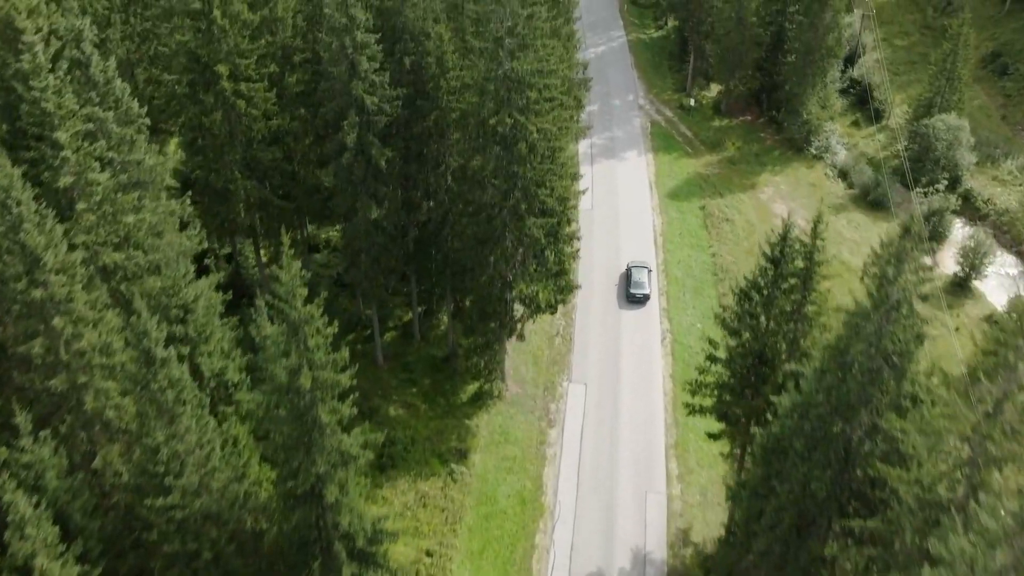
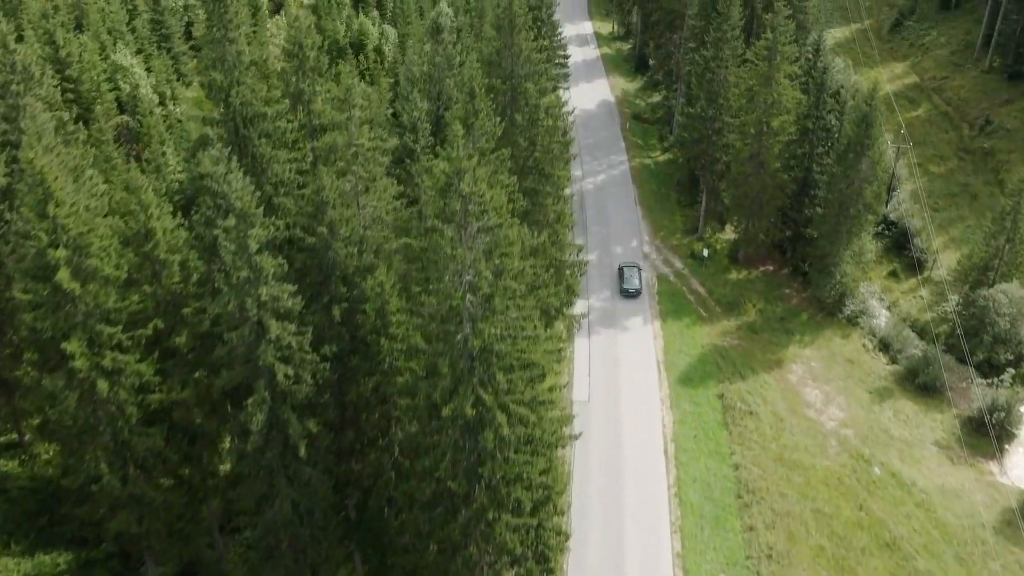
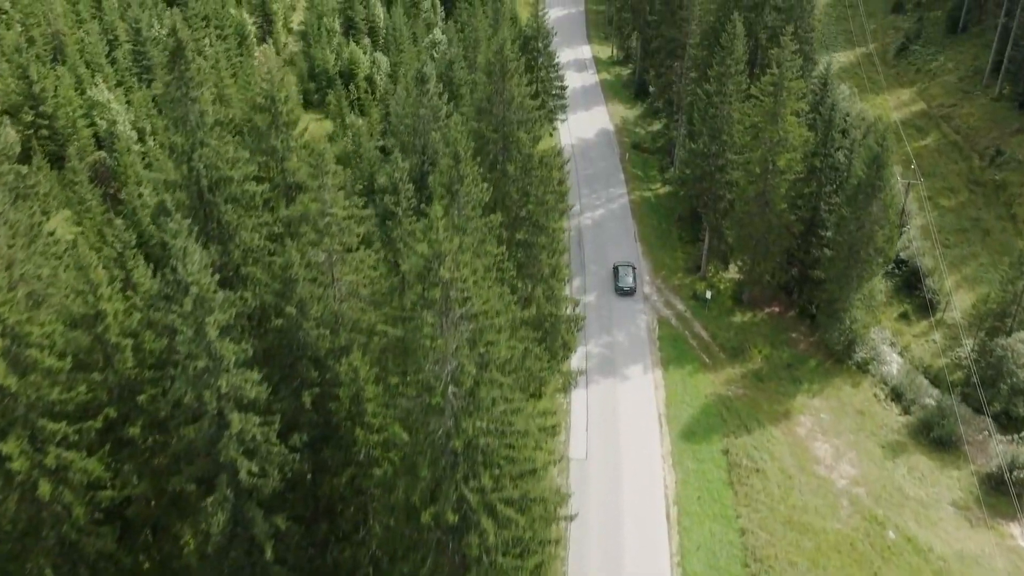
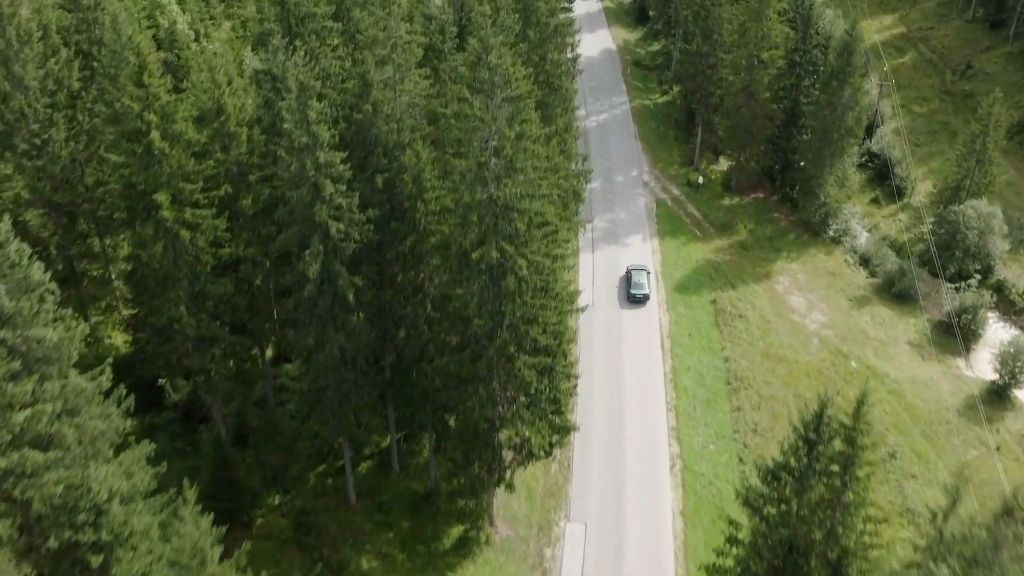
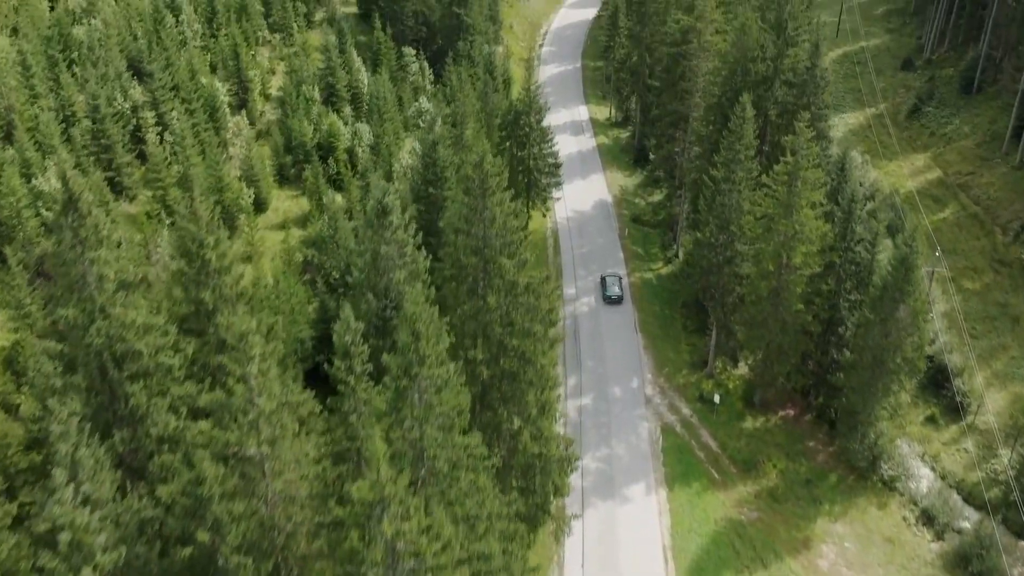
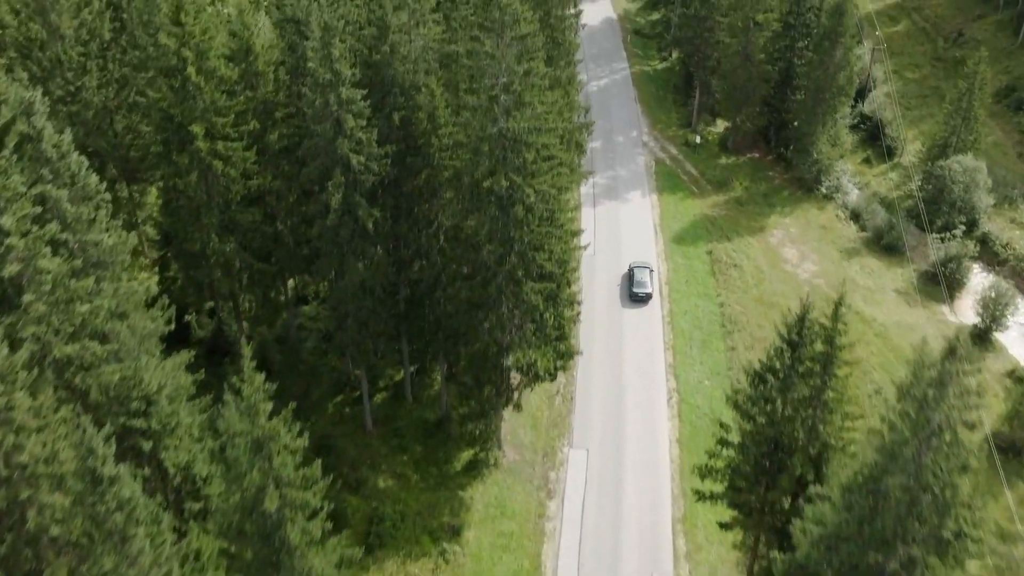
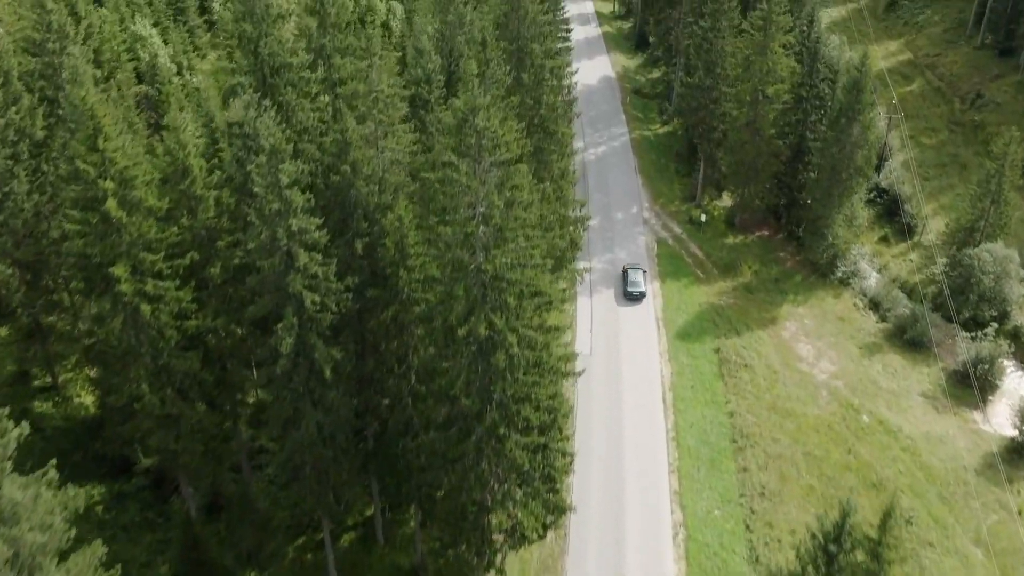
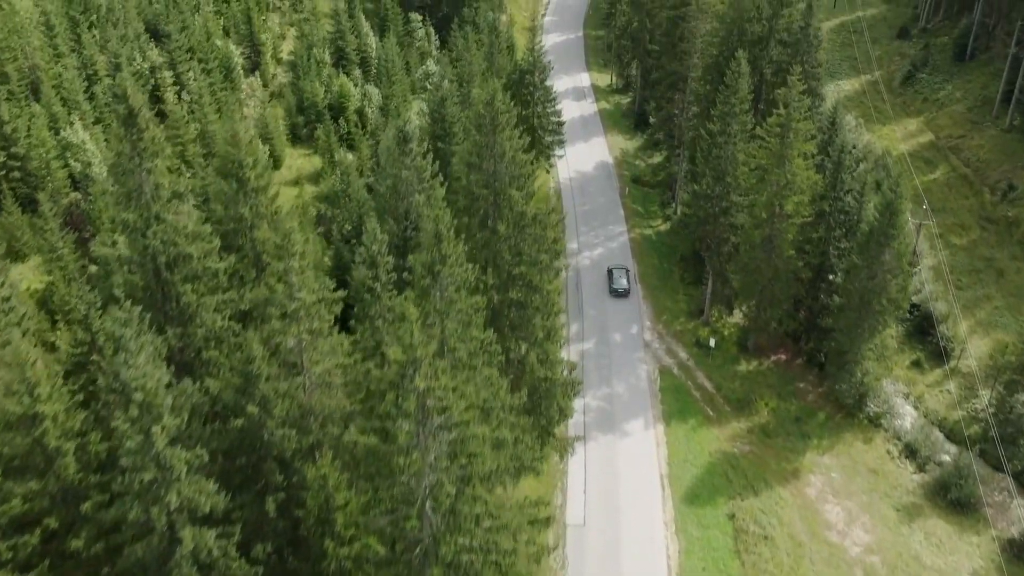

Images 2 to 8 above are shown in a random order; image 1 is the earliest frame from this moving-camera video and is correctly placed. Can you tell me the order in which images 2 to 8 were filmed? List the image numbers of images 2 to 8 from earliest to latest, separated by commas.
6, 4, 7, 2, 3, 8, 5
